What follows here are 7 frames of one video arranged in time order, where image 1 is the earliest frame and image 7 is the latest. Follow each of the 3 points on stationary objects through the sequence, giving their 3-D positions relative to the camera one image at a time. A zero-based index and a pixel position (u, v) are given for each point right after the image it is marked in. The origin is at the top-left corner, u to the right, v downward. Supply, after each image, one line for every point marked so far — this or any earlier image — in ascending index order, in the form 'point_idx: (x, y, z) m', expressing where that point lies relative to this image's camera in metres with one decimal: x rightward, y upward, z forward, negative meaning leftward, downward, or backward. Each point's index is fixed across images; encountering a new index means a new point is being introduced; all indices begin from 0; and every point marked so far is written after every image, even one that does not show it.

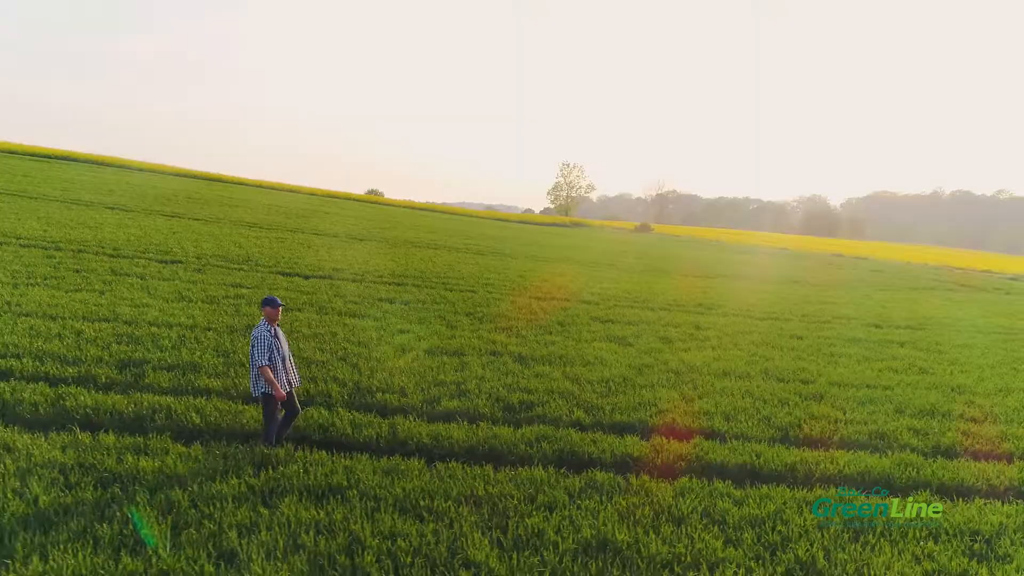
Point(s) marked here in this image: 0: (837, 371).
0: (+4.5, -1.1, +10.6) m
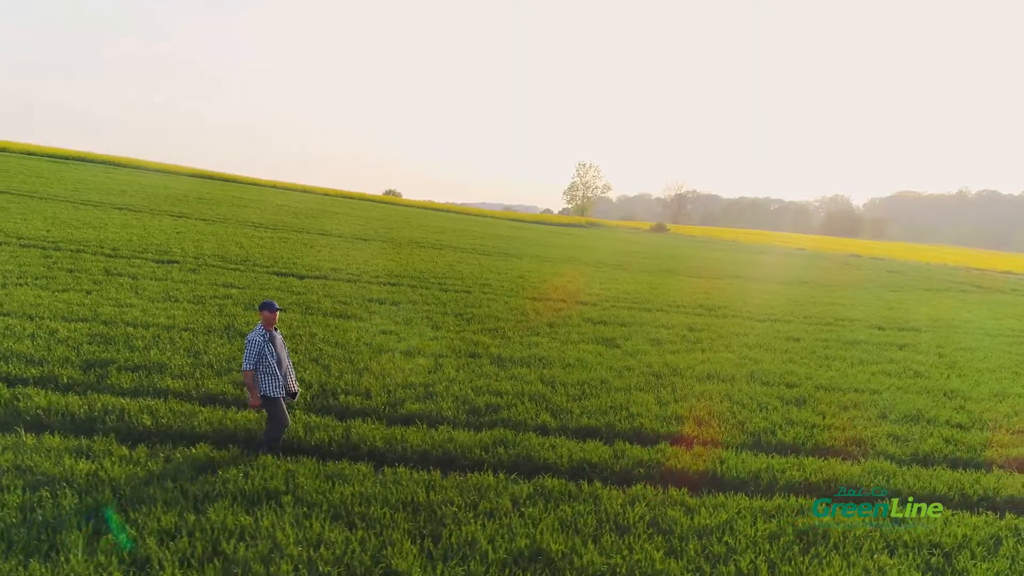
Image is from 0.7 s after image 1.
0: (+4.3, -1.2, +10.4) m
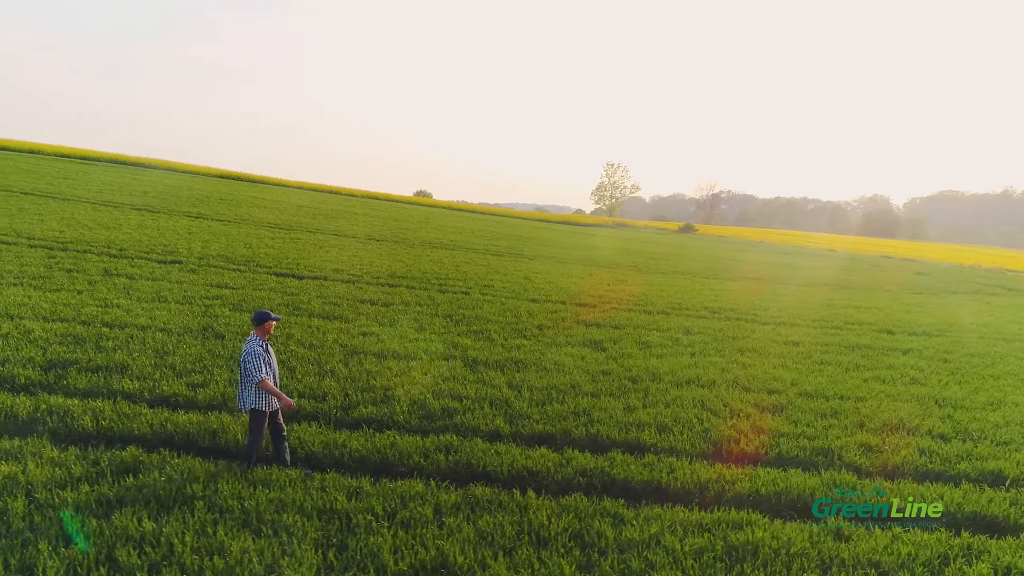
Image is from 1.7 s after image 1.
0: (+4.0, -1.2, +10.0) m
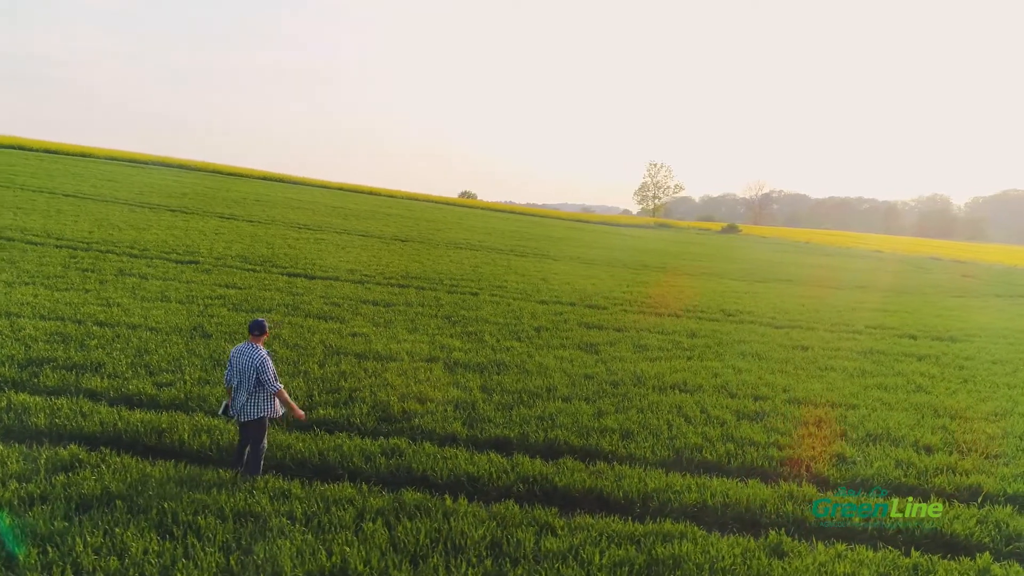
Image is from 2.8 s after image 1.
0: (+3.8, -1.2, +9.7) m
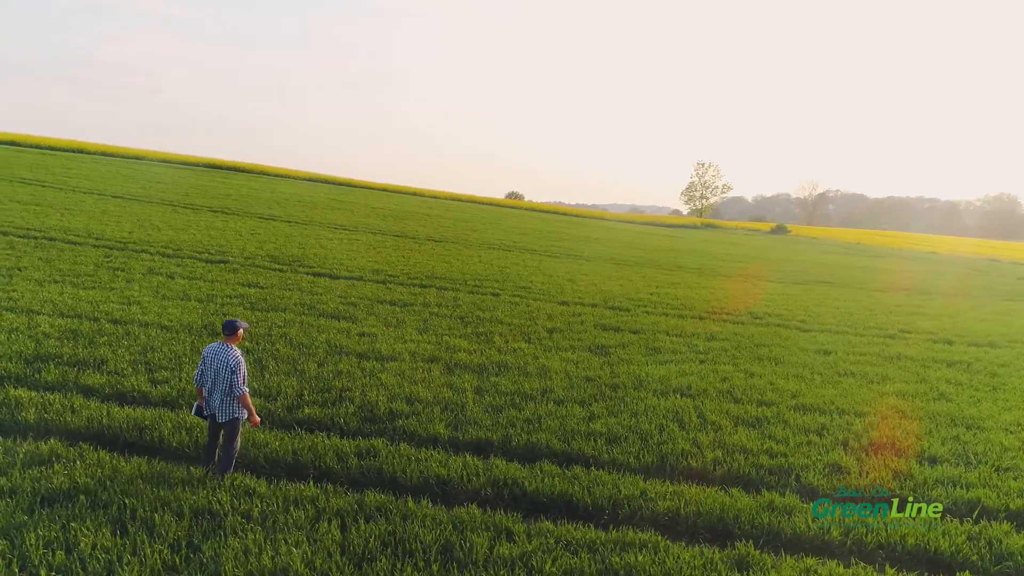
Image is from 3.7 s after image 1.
0: (+3.8, -1.3, +9.3) m
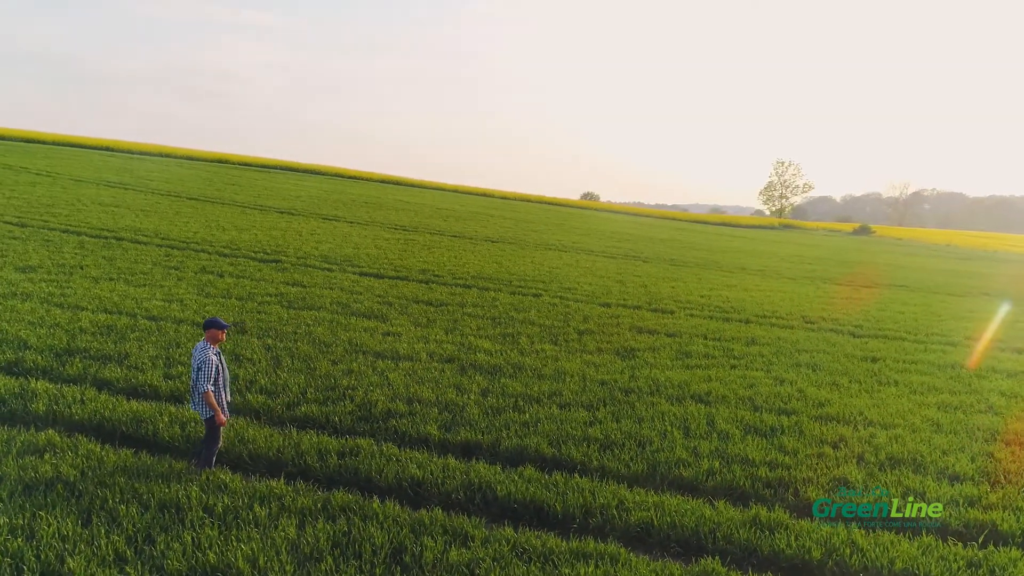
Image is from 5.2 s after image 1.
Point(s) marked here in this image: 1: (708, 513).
0: (+4.0, -1.3, +8.8) m
1: (+1.4, -1.6, +5.4) m
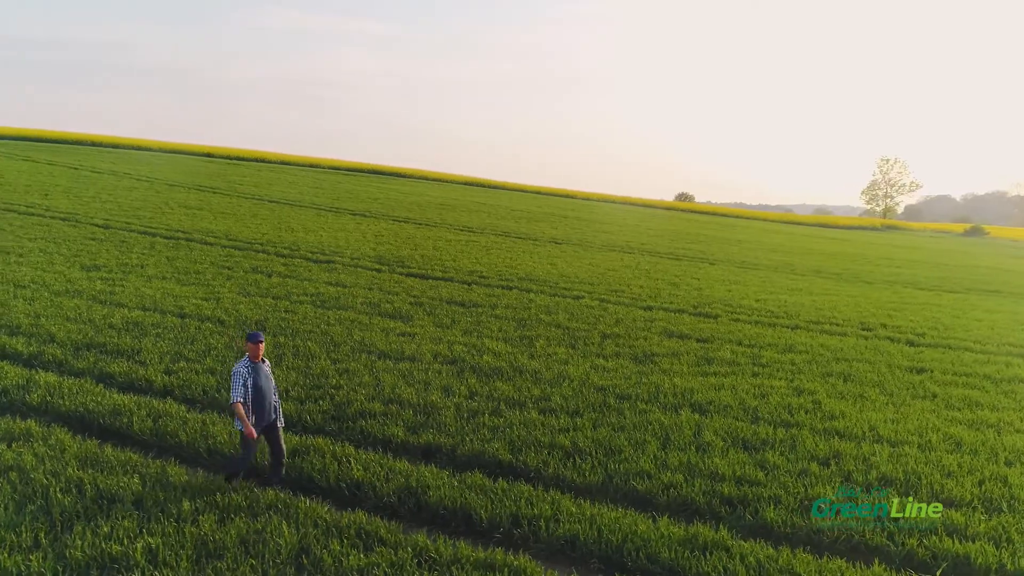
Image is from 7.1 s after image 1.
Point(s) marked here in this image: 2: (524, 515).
0: (+3.9, -1.4, +8.2) m
1: (+0.9, -1.6, +5.1) m
2: (+0.1, -1.6, +5.2) m
